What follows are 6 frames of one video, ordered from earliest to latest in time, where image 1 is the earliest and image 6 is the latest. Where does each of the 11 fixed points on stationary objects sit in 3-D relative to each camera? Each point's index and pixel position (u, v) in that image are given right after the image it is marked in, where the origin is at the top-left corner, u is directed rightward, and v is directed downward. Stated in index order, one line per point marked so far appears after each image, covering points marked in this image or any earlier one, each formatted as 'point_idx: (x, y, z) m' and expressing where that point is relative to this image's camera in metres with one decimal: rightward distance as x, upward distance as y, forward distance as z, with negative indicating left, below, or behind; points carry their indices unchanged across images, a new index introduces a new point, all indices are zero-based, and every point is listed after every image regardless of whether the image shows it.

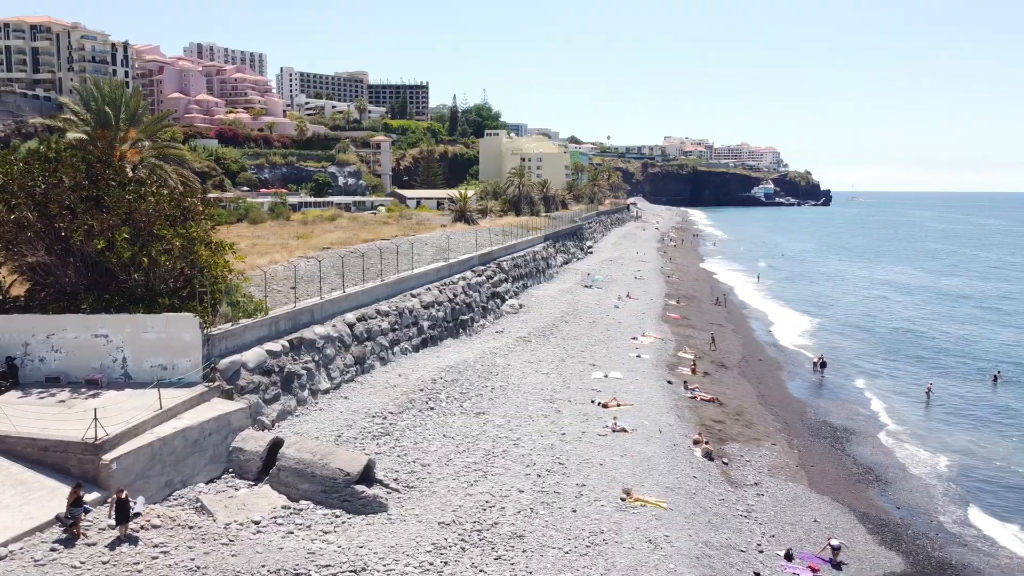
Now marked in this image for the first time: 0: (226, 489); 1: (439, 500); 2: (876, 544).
0: (-5.0, -3.5, +14.1) m
1: (-1.3, -3.9, +14.8) m
2: (+7.3, -5.1, +16.1) m
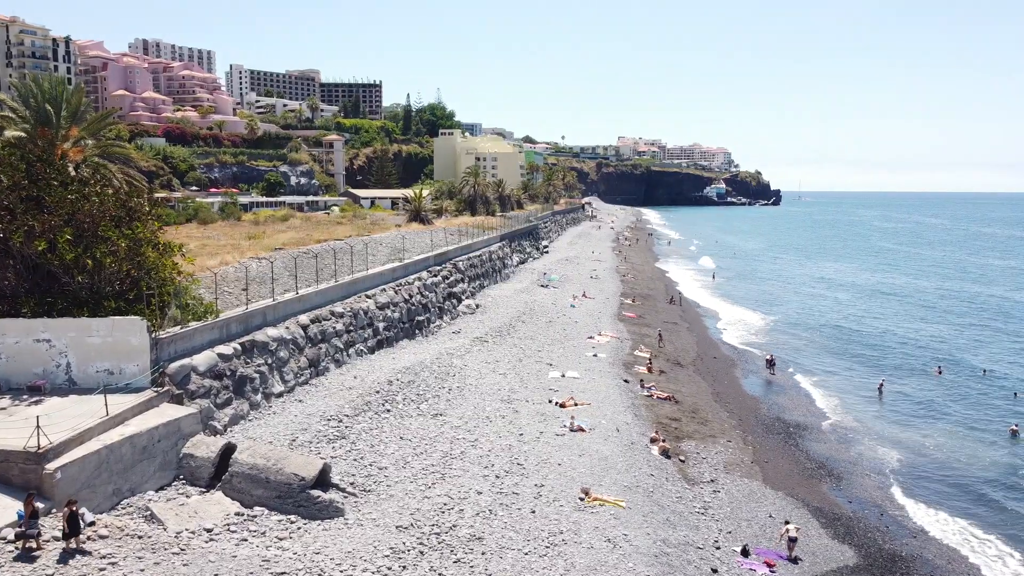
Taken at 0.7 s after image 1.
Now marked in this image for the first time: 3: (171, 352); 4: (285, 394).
0: (-5.7, -3.5, +13.7) m
1: (-2.1, -3.9, +14.6) m
2: (+6.4, -5.1, +16.4) m
3: (-6.8, -1.3, +16.0) m
4: (-5.3, -2.5, +18.8) m
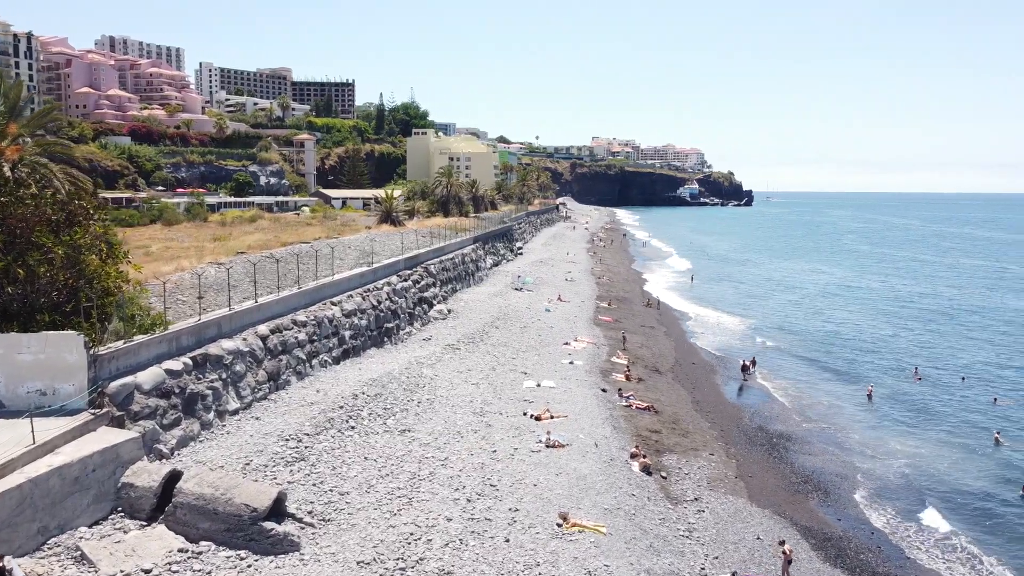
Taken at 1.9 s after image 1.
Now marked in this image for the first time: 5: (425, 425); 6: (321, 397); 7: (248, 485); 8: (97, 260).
0: (-6.1, -3.7, +12.4) m
1: (-2.6, -4.1, +13.4) m
2: (+5.9, -5.2, +15.5) m
3: (-7.3, -1.5, +14.7) m
4: (-5.9, -2.7, +17.6) m
5: (-2.1, -3.3, +19.6) m
6: (-4.6, -2.6, +19.5) m
7: (-4.3, -3.2, +13.1) m
8: (-8.2, +0.5, +16.0) m
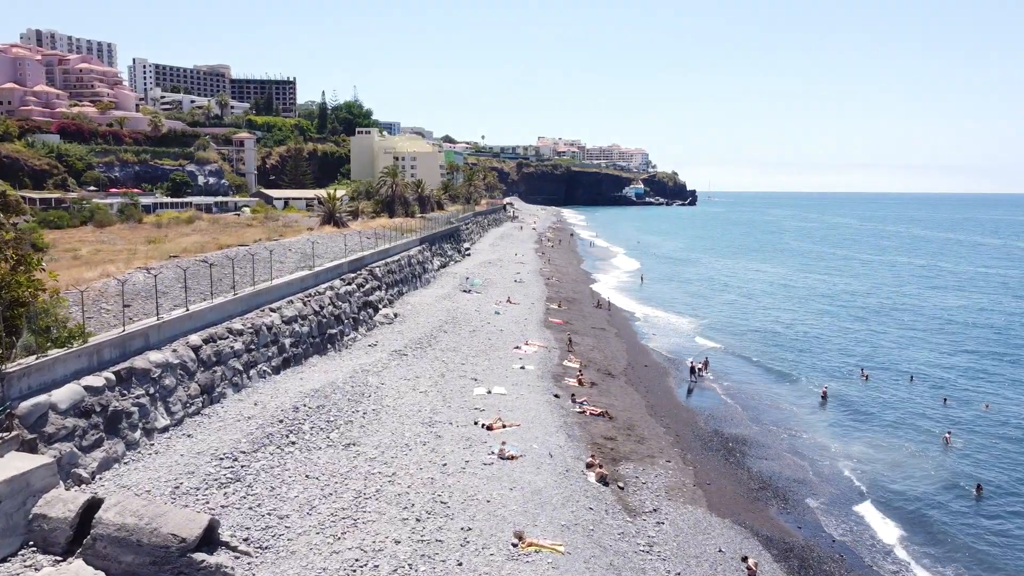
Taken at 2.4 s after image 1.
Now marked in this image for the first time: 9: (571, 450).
0: (-6.8, -3.9, +11.2) m
1: (-3.3, -4.2, +12.4) m
2: (+5.0, -5.3, +15.0) m
3: (-8.1, -1.6, +13.3) m
4: (-6.9, -2.8, +16.3) m
5: (-3.2, -3.5, +18.6) m
6: (-5.8, -2.8, +18.4) m
7: (-5.0, -3.4, +12.0) m
8: (-9.1, +0.4, +14.6) m
9: (+1.4, -3.9, +19.6) m
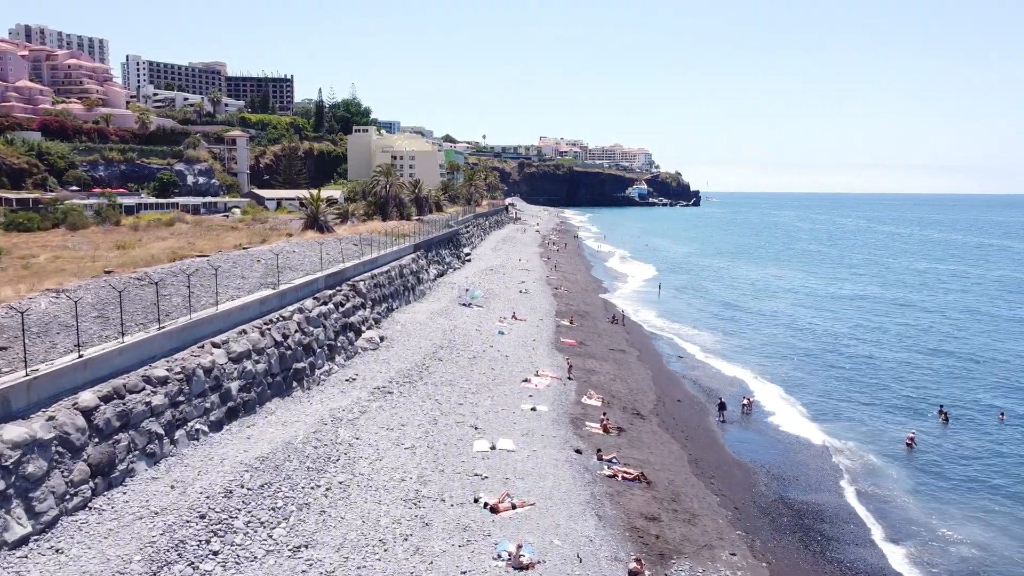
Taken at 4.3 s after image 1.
0: (-6.5, -4.5, +6.1) m
1: (-3.0, -4.9, +7.3) m
2: (+5.3, -5.9, +9.9) m
3: (-7.9, -2.3, +8.2) m
4: (-6.7, -3.5, +11.2) m
5: (-3.0, -4.1, +13.5) m
6: (-5.5, -3.4, +13.3) m
7: (-4.8, -4.0, +6.9) m
8: (-8.9, -0.3, +9.5) m
9: (+1.7, -4.6, +14.5) m
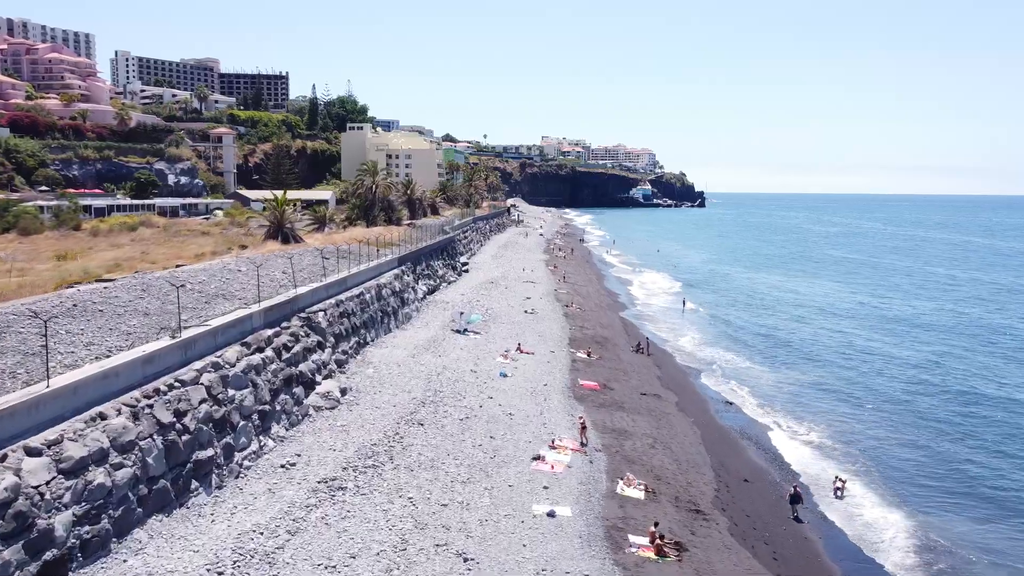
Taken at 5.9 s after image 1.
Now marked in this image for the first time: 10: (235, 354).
0: (-6.4, -5.5, -1.1) m
1: (-2.9, -5.8, +0.2) m
2: (+5.4, -6.9, +2.7) m
3: (-7.7, -3.2, +1.1) m
4: (-6.5, -4.4, +4.1) m
5: (-2.9, -5.0, +6.4) m
6: (-5.4, -4.4, +6.1) m
7: (-4.6, -4.9, -0.2) m
8: (-8.8, -1.2, +2.4) m
9: (+1.8, -5.5, +7.3) m
10: (-5.9, -1.5, +17.2) m
